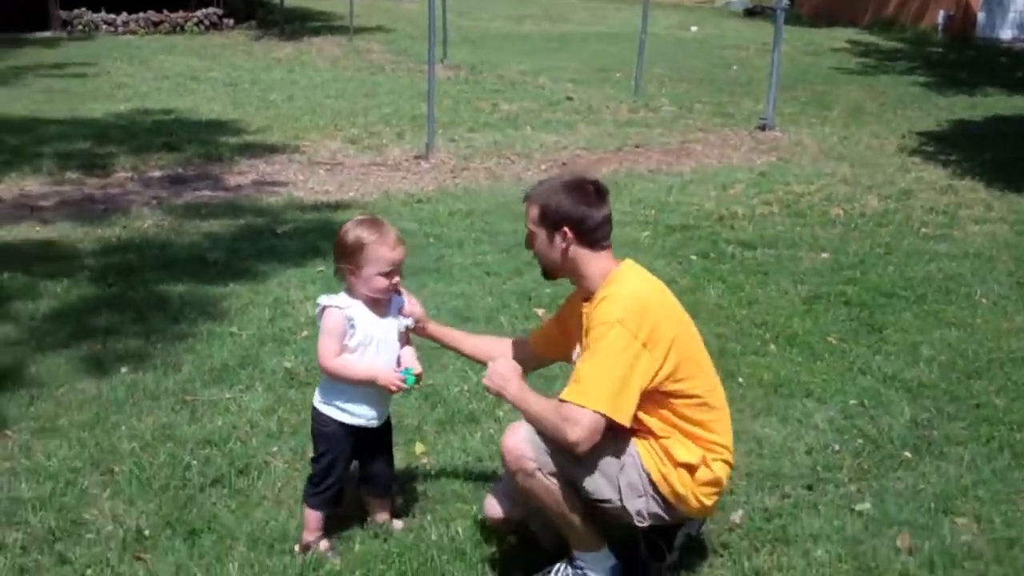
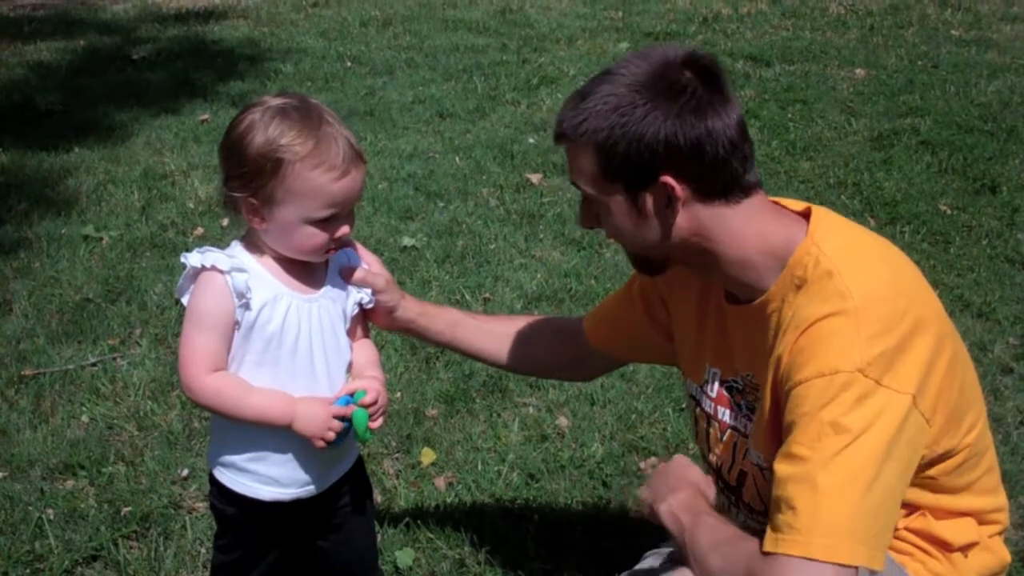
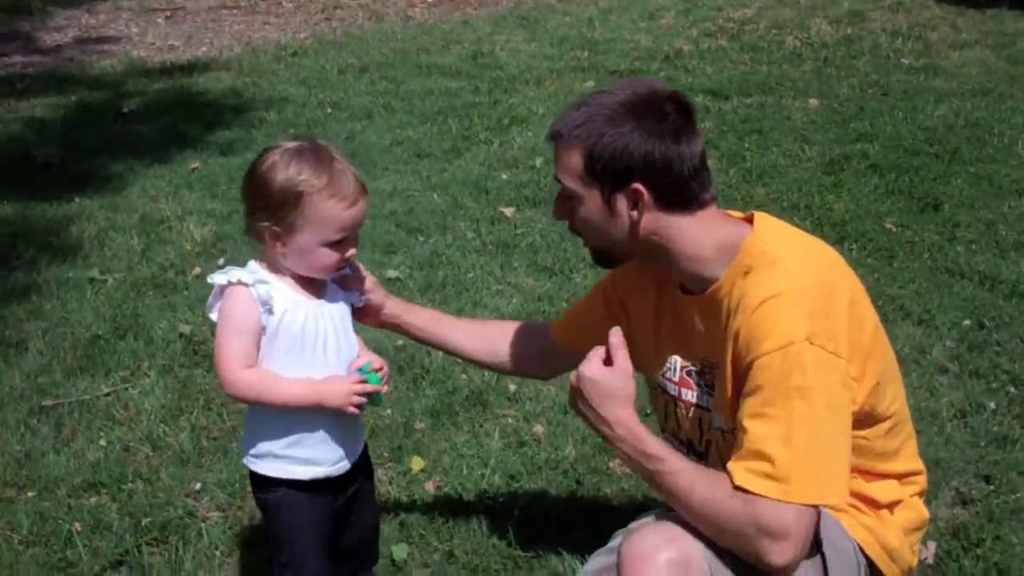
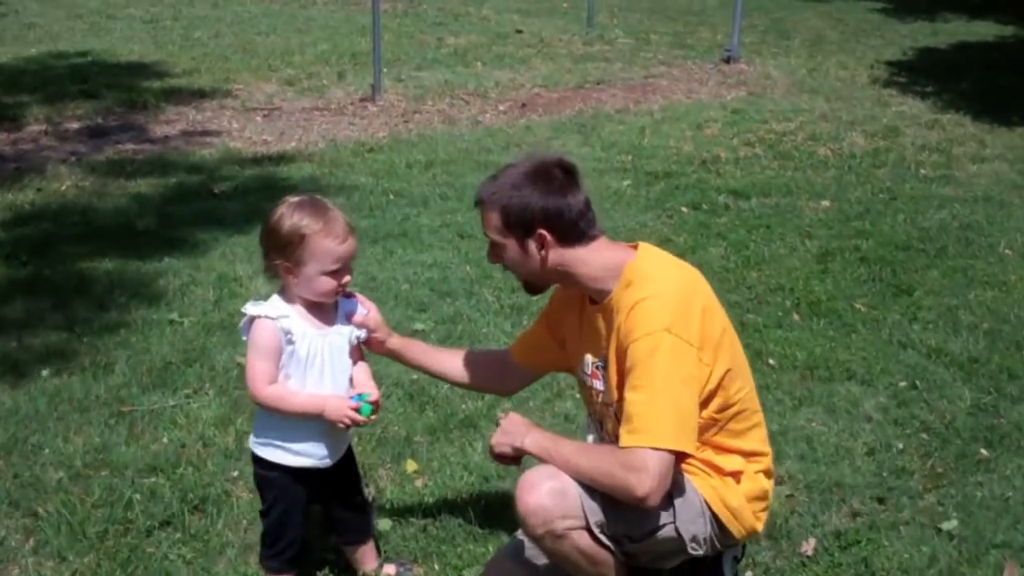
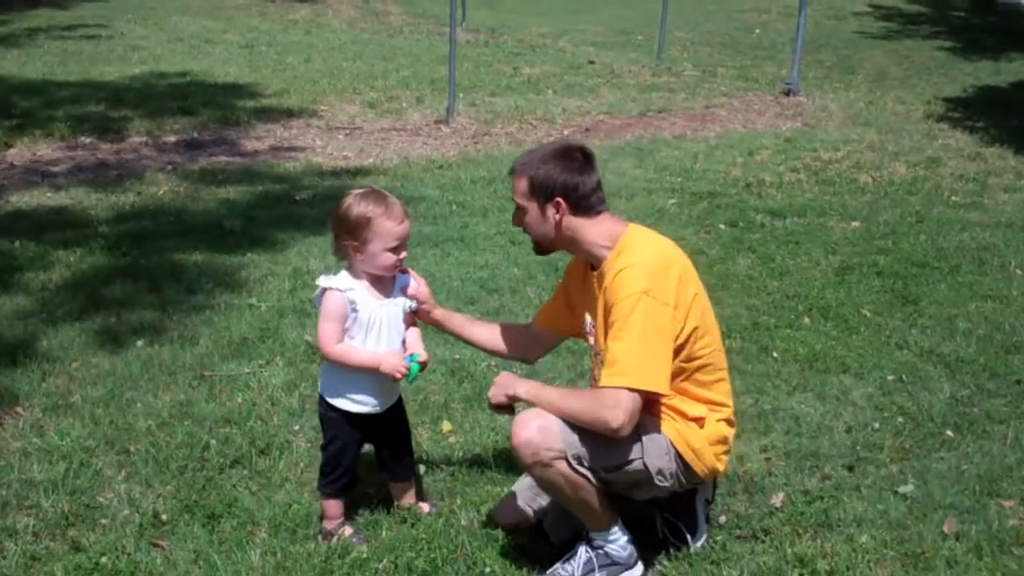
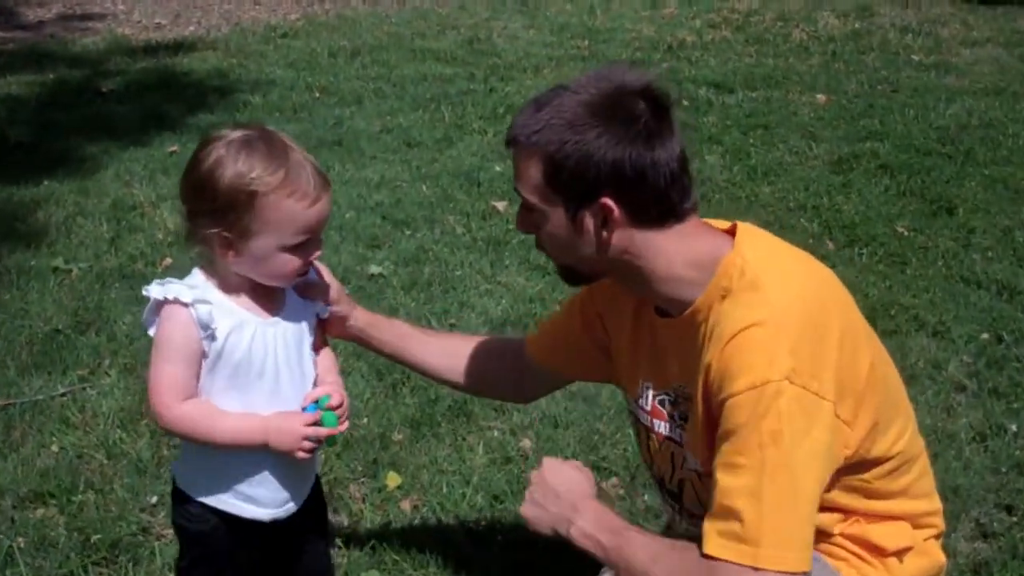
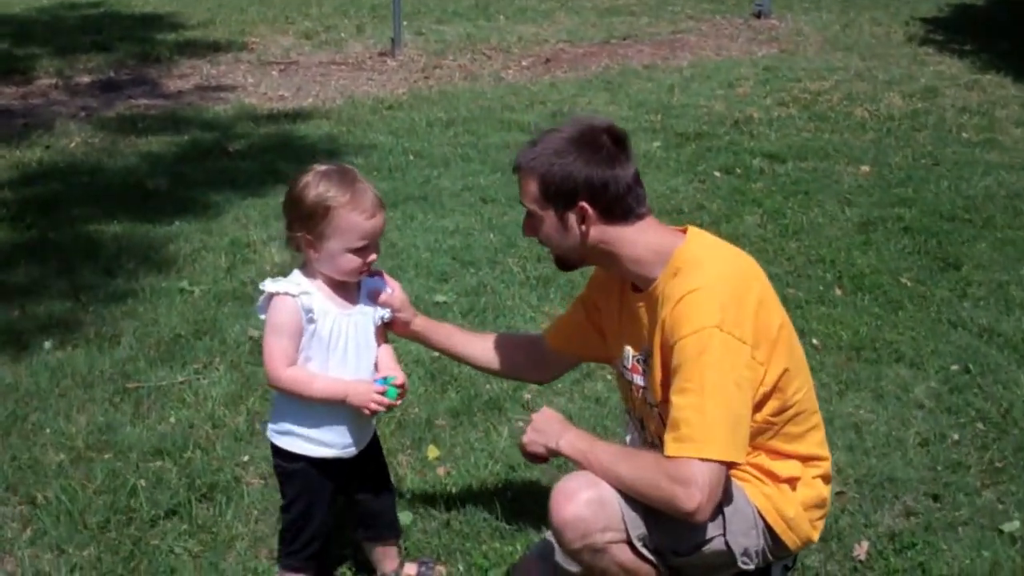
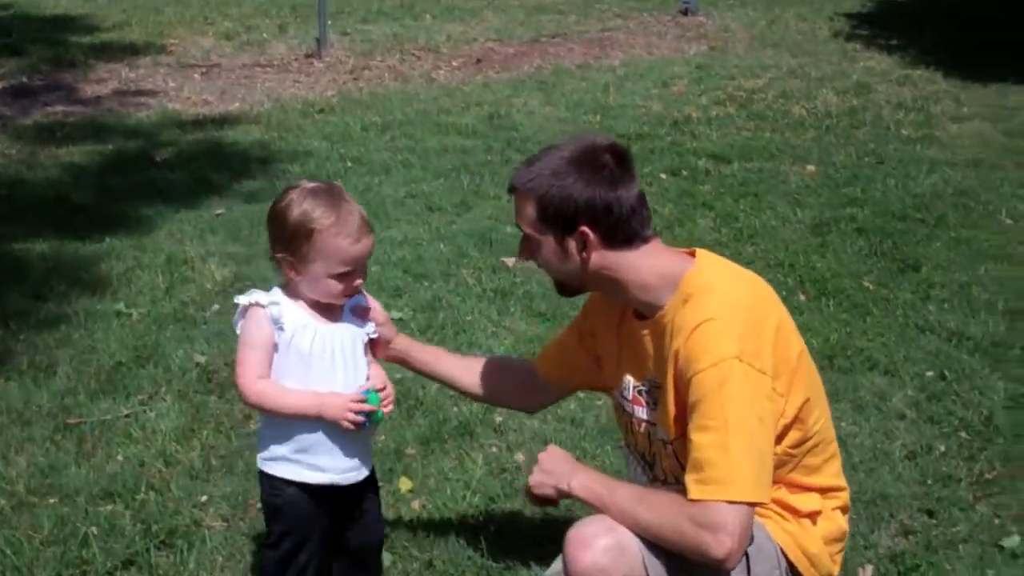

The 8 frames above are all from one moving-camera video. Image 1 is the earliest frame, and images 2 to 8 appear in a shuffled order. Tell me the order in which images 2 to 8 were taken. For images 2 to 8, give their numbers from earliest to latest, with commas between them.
5, 4, 7, 8, 3, 6, 2
